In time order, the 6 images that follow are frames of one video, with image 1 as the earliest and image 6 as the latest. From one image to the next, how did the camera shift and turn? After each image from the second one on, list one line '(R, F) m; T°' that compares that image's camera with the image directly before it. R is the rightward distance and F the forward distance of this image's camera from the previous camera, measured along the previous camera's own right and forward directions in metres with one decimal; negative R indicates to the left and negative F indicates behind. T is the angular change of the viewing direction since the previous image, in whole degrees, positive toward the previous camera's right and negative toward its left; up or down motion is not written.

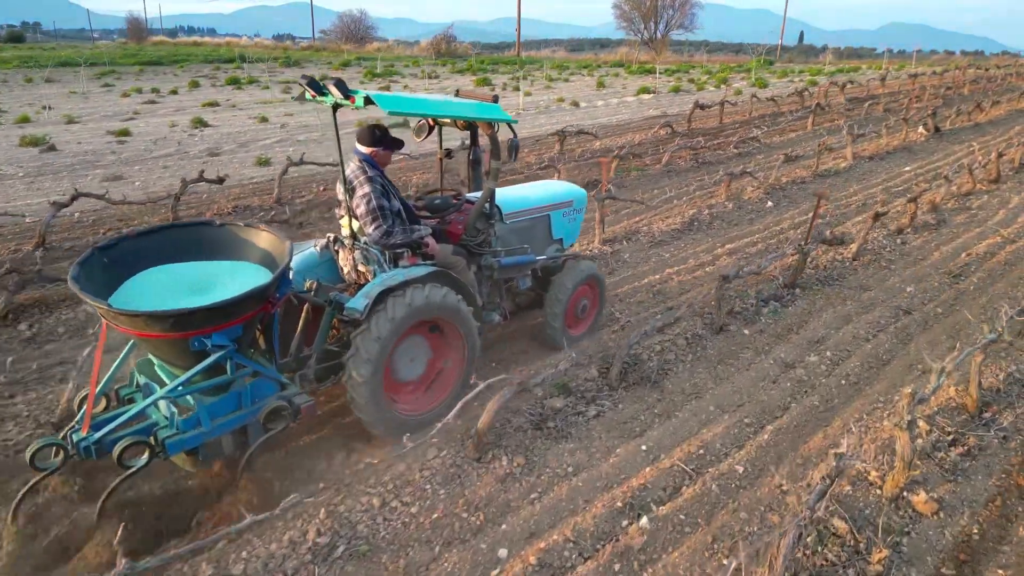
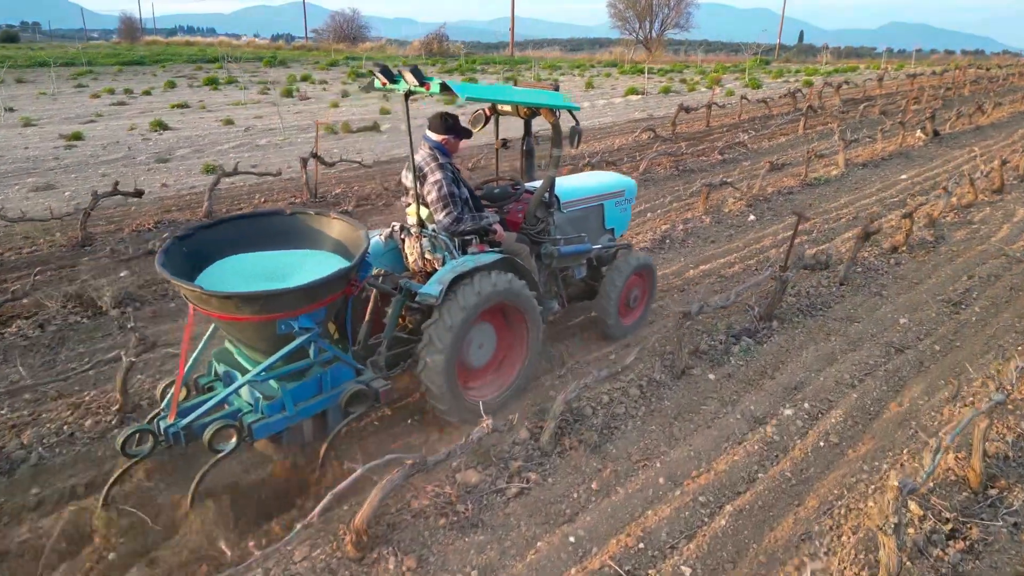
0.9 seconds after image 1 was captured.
(+0.5, +0.8) m; 0°
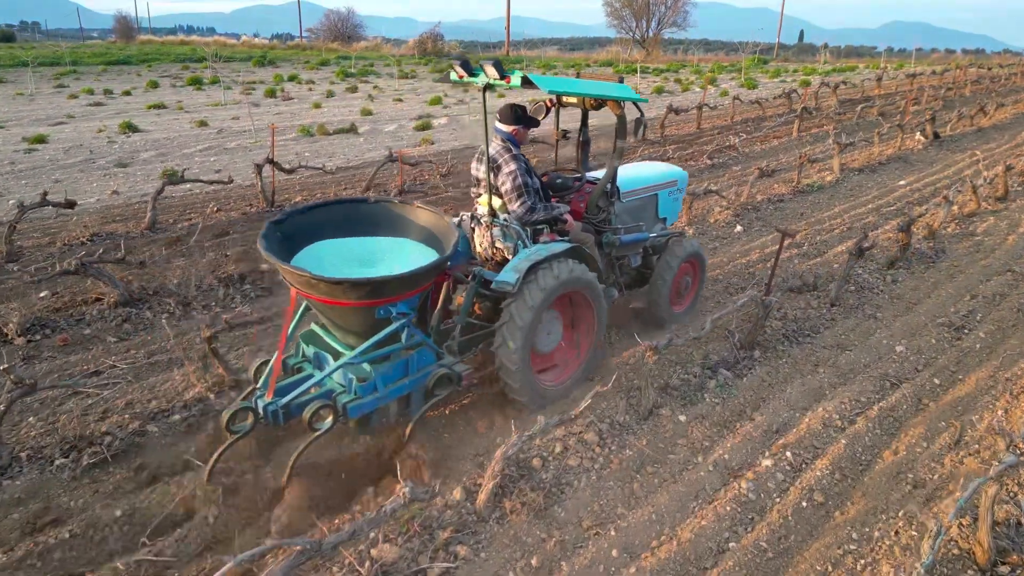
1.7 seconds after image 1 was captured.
(+0.4, +0.6) m; 0°
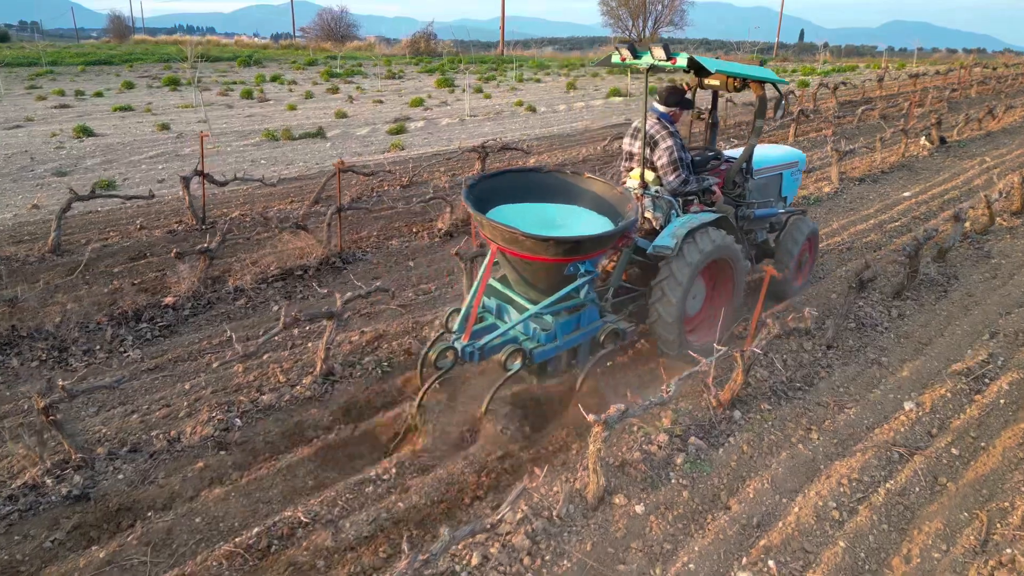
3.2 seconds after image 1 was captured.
(+0.5, +0.9) m; 0°
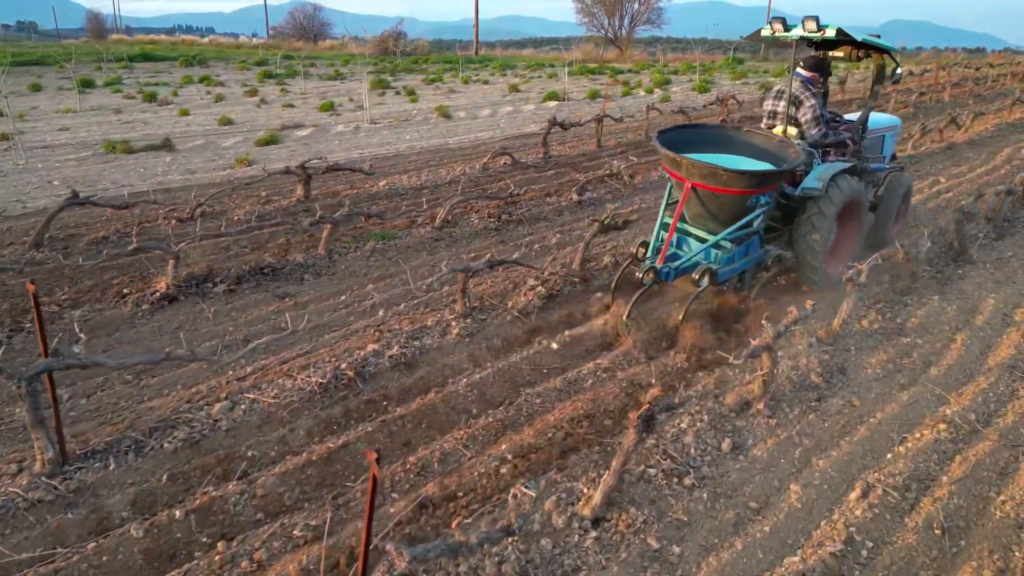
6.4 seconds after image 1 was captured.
(+2.1, +1.9) m; 0°
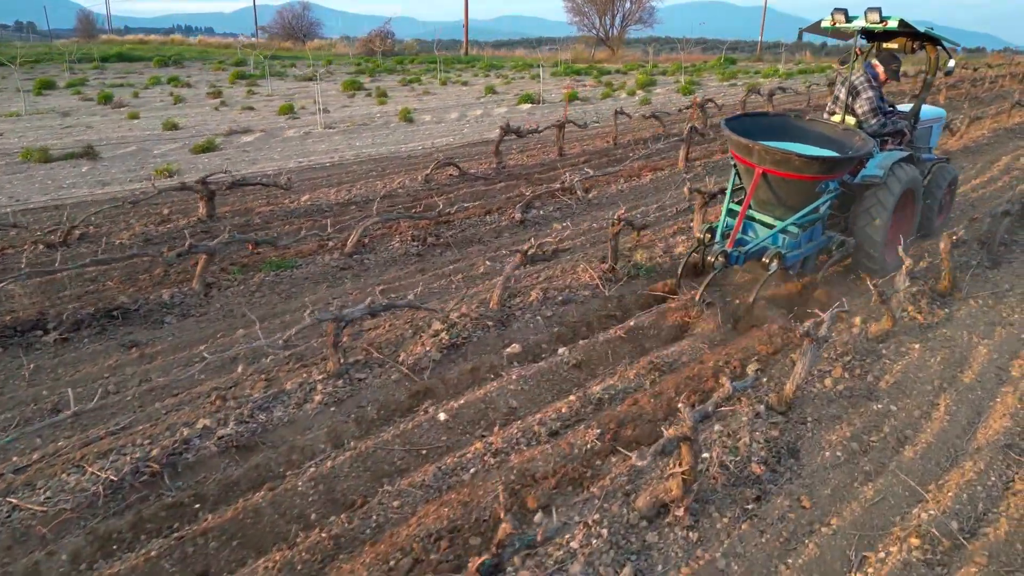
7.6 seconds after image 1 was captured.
(+0.7, +1.0) m; 0°
